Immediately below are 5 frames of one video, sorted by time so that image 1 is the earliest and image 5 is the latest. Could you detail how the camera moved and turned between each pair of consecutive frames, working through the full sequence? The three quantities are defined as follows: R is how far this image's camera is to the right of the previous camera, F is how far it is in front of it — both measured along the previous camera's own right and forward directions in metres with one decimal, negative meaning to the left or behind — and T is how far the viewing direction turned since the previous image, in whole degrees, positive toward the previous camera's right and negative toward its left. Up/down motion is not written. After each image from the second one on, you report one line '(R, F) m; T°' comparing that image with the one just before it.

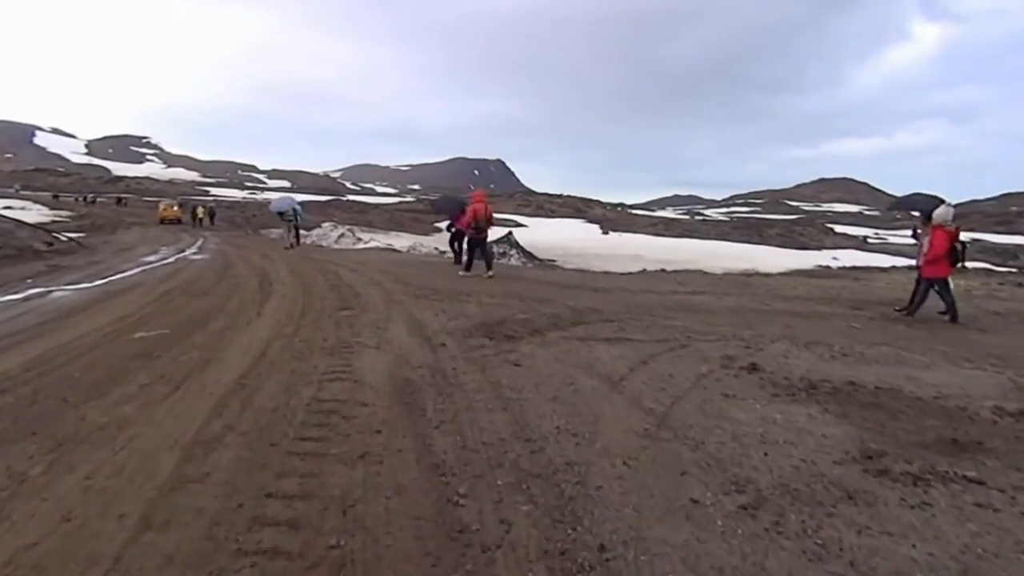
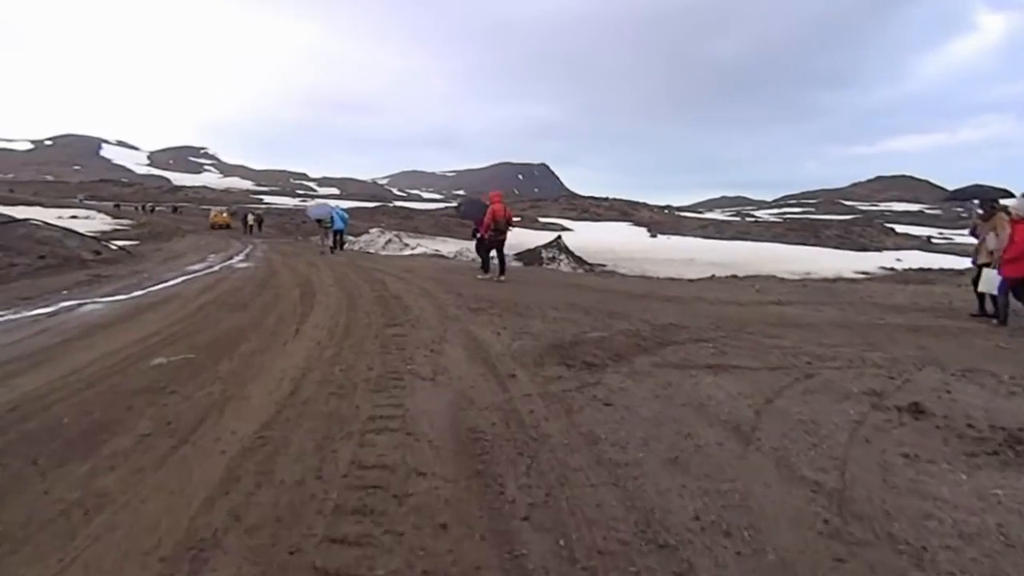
(-0.4, +1.5) m; -4°
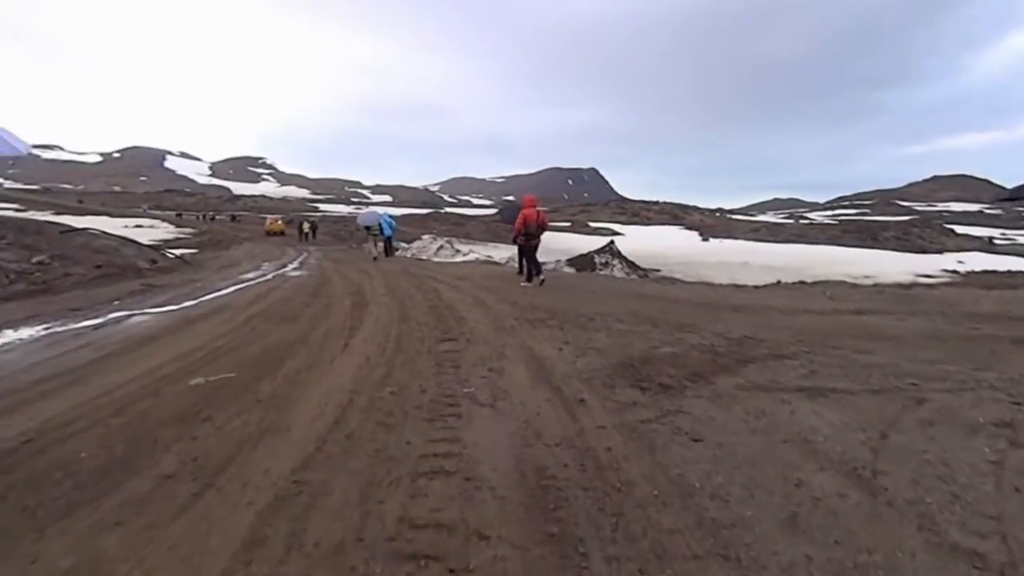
(-0.2, +0.7) m; -5°
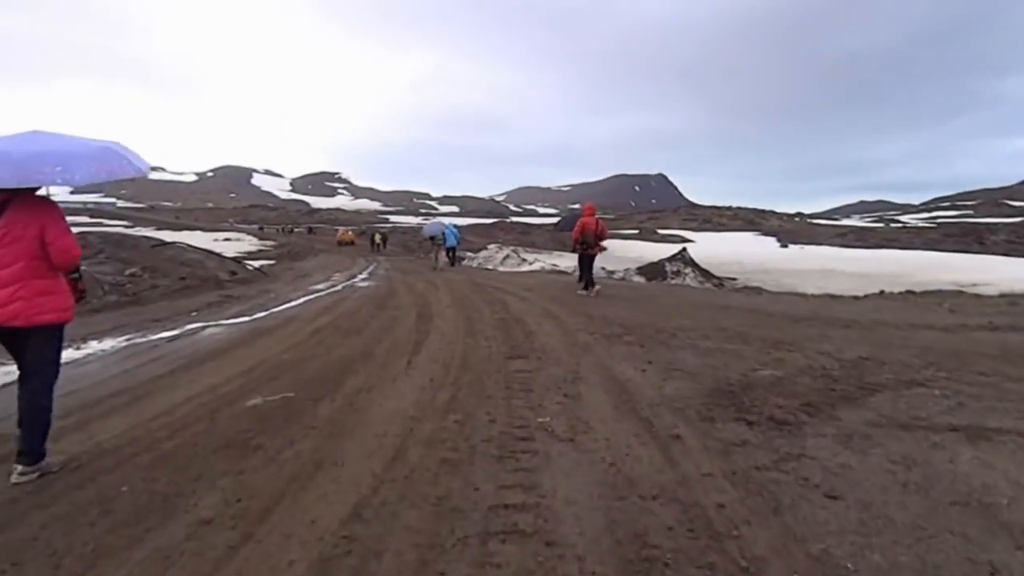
(-0.1, +0.7) m; -6°
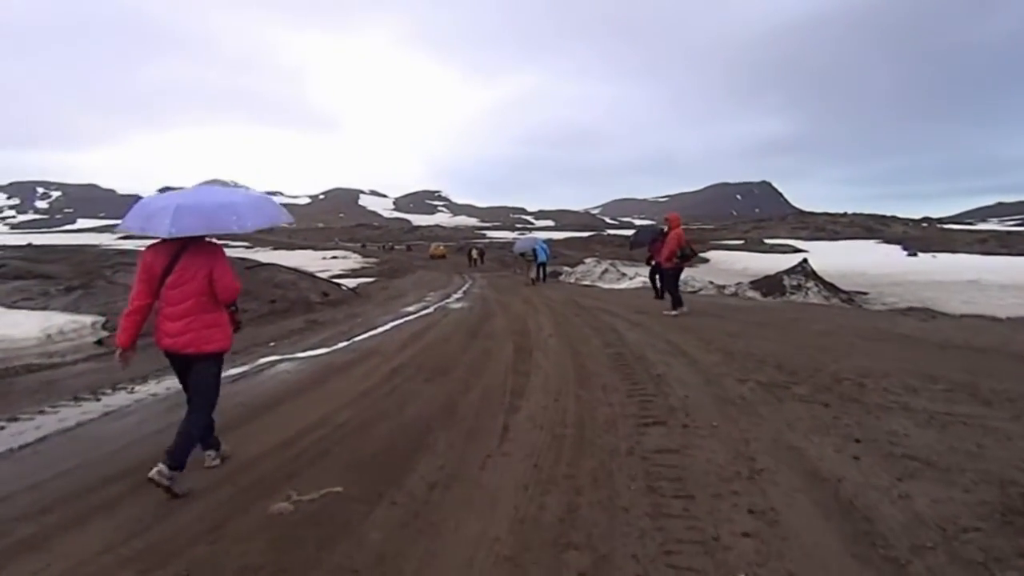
(-0.3, +2.1) m; -9°
